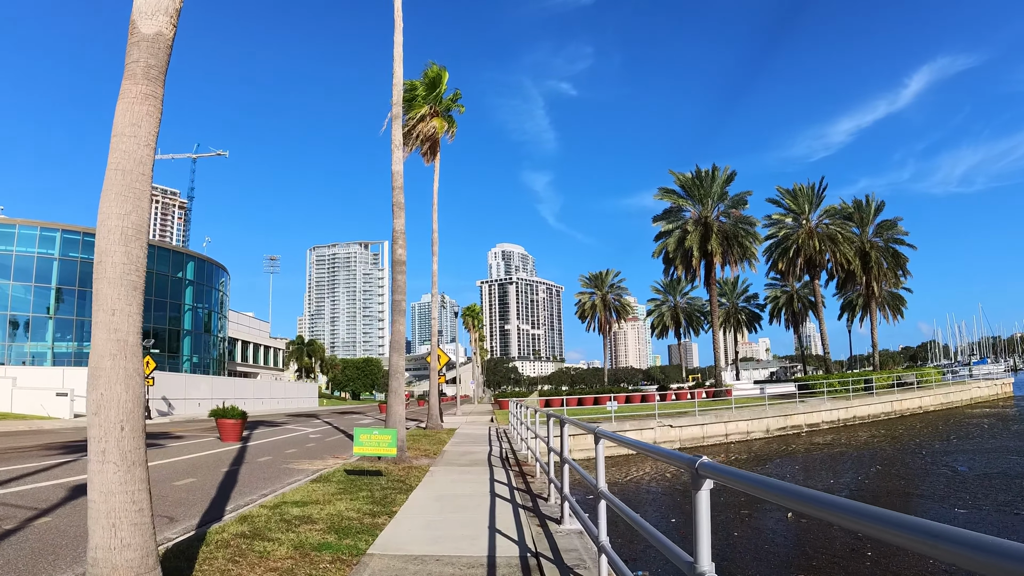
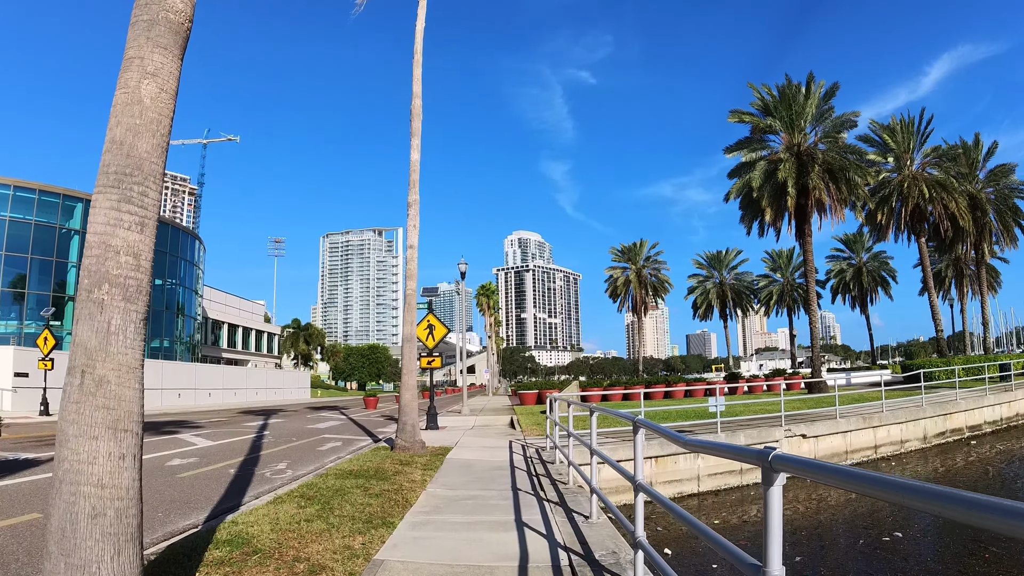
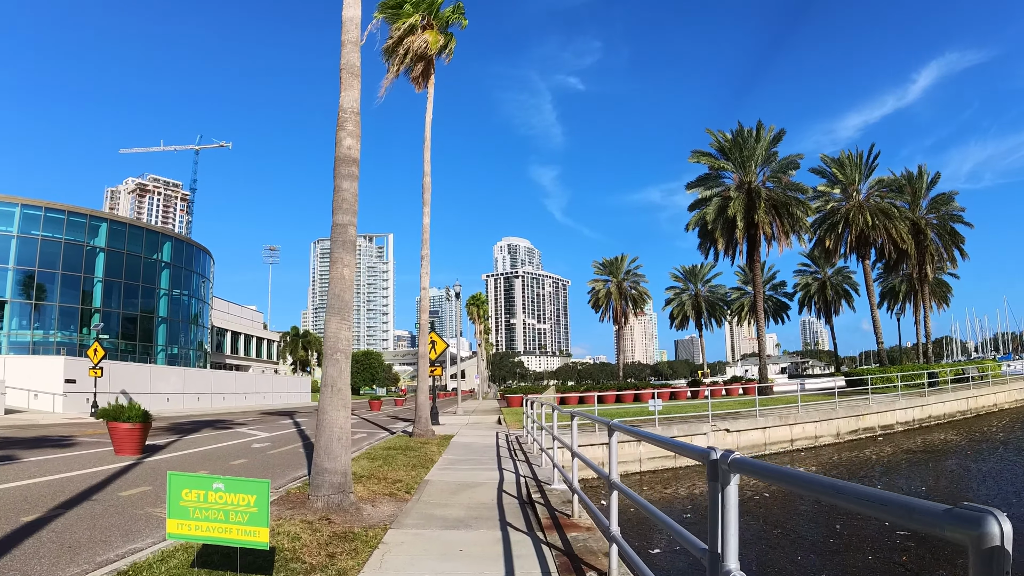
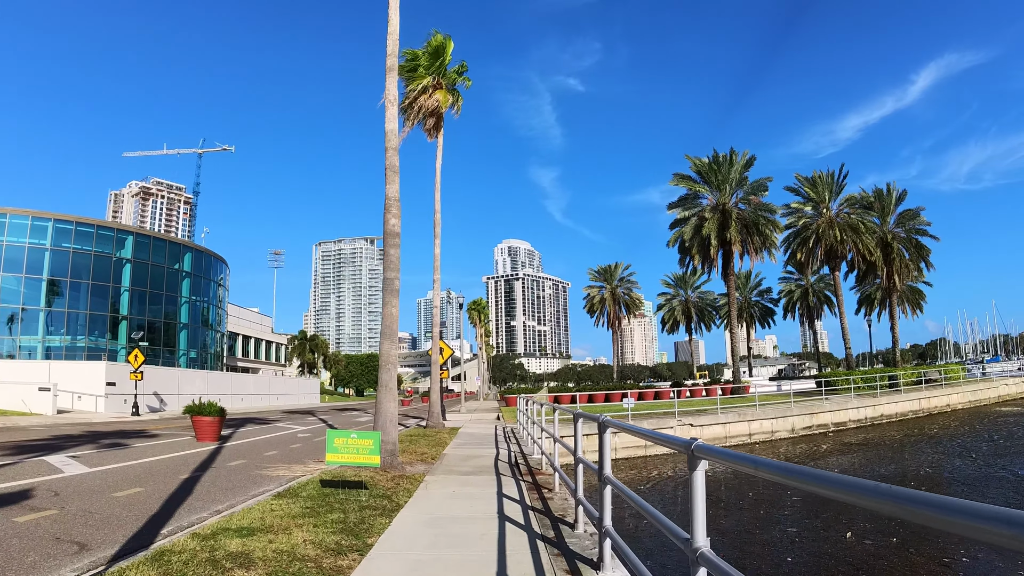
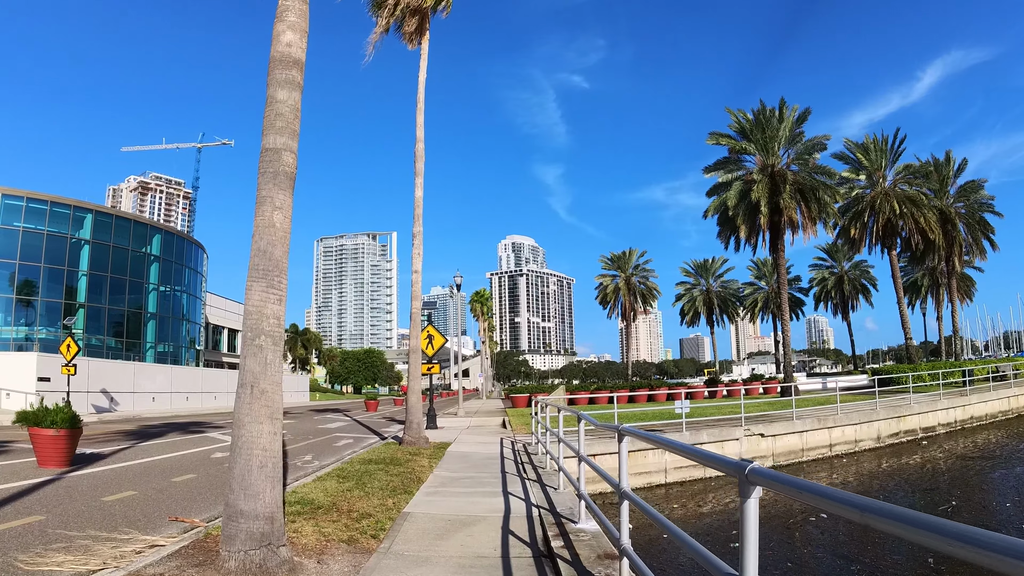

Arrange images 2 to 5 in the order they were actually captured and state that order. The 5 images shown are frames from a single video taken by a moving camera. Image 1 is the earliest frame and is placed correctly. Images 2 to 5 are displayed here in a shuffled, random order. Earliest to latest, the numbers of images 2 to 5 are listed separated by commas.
4, 3, 5, 2
